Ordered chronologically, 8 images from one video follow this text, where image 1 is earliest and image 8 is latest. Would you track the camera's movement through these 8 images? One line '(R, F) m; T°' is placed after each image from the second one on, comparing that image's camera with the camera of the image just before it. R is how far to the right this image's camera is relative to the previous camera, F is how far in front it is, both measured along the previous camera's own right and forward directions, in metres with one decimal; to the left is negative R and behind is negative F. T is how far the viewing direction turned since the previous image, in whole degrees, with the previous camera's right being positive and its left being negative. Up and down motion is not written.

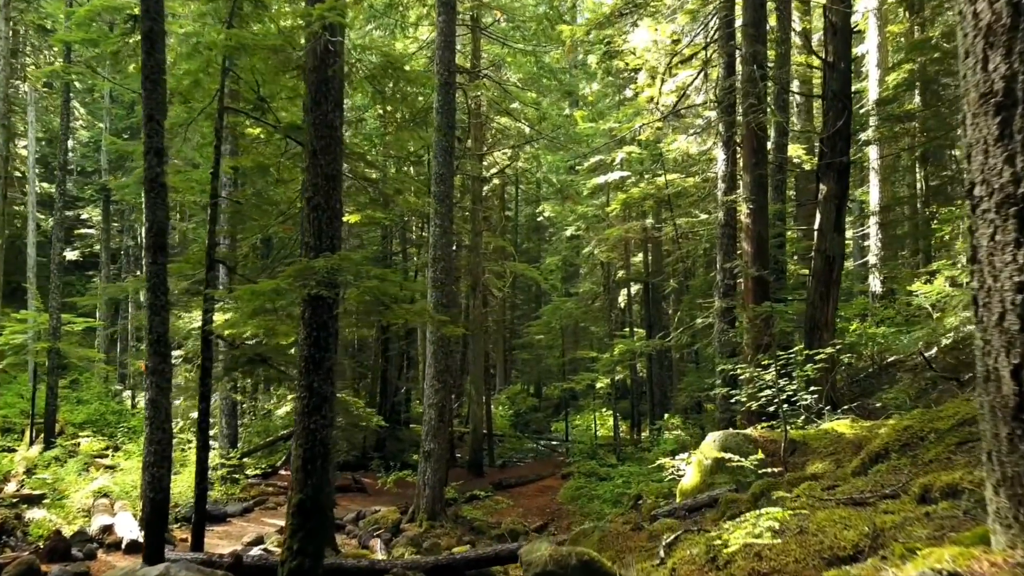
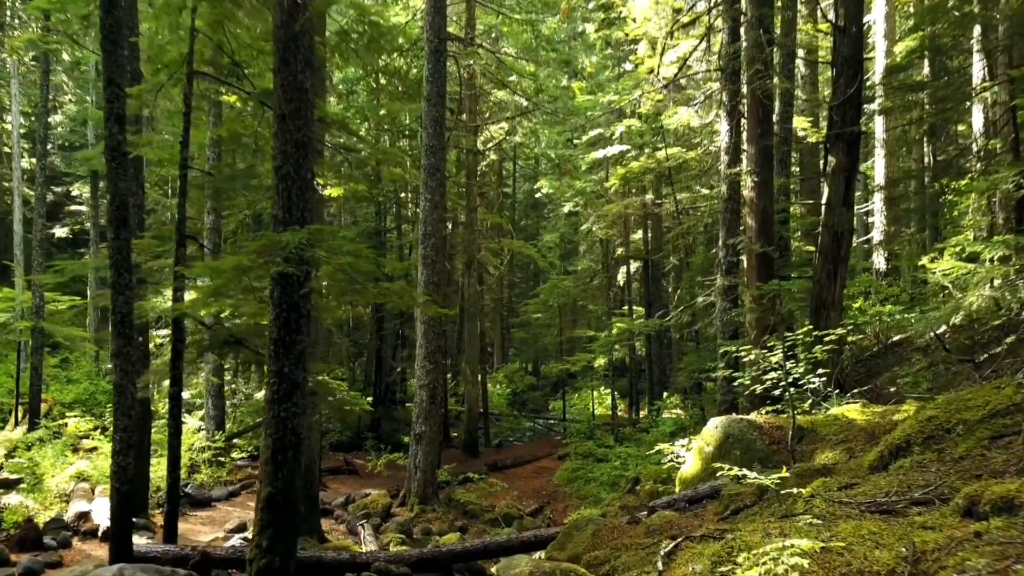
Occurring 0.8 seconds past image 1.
(+0.1, +0.5) m; 0°
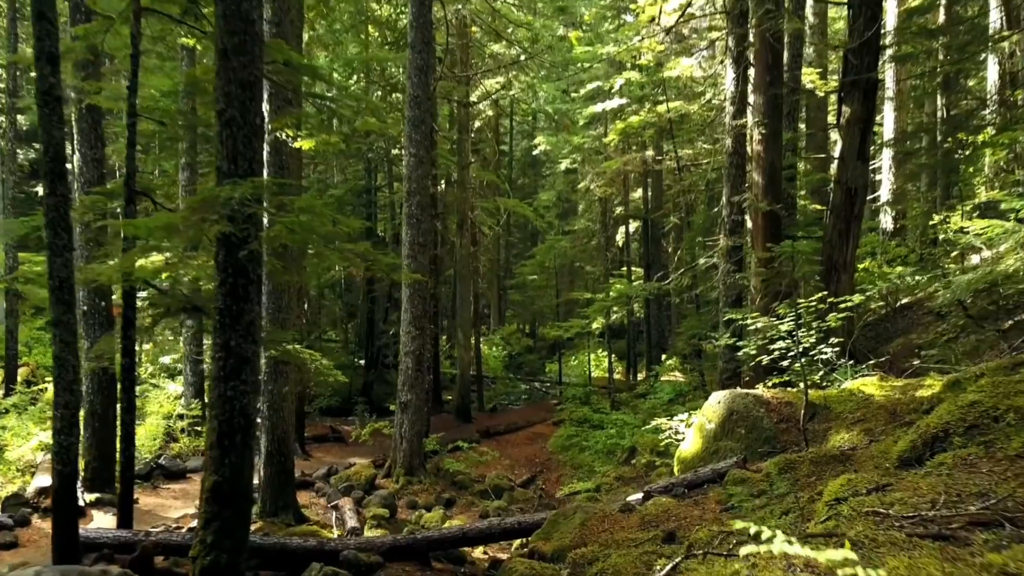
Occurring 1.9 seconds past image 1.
(+0.1, +0.7) m; 0°
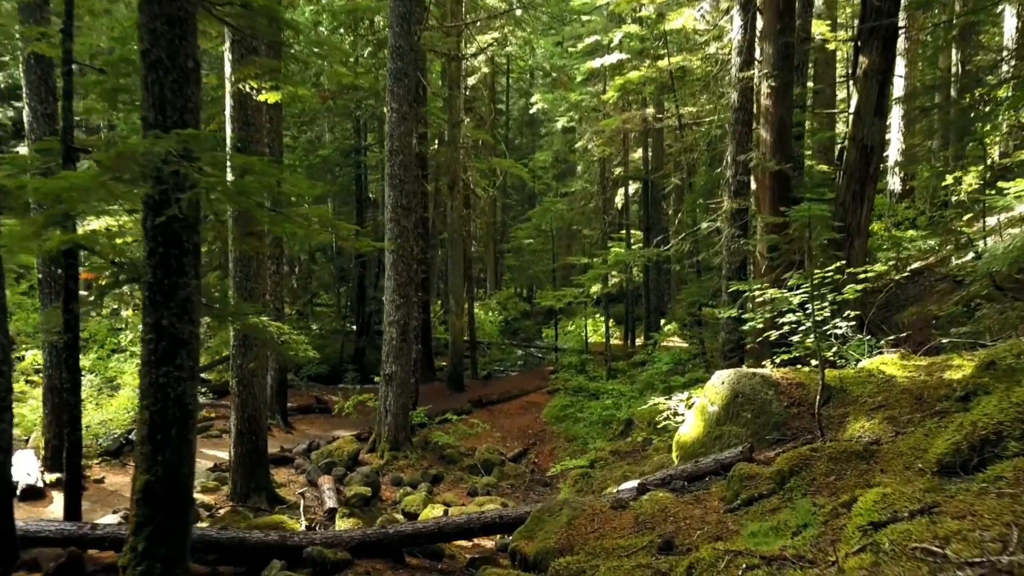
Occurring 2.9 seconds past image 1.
(+0.1, +0.7) m; 0°
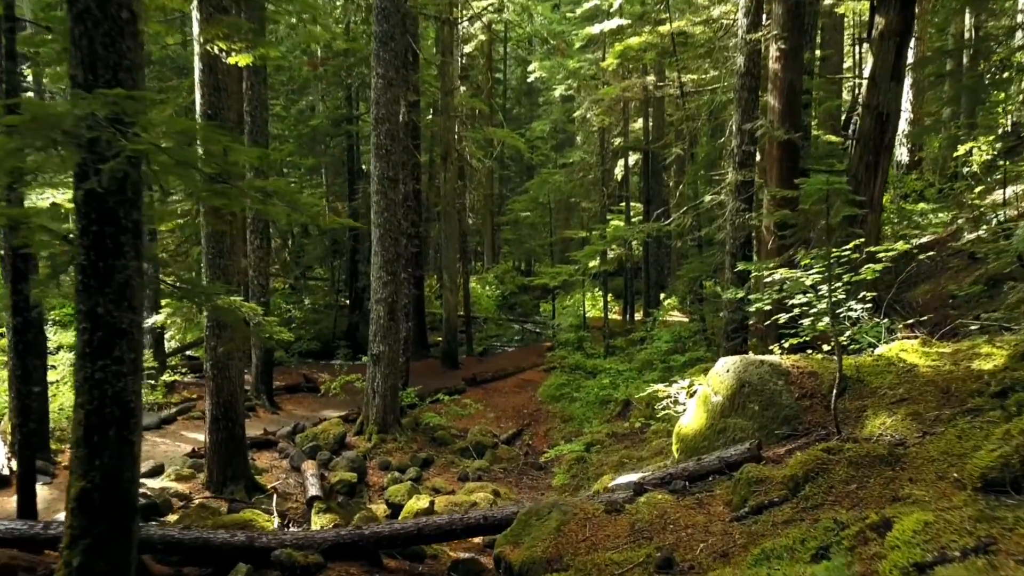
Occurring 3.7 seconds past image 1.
(+0.1, +0.5) m; 0°
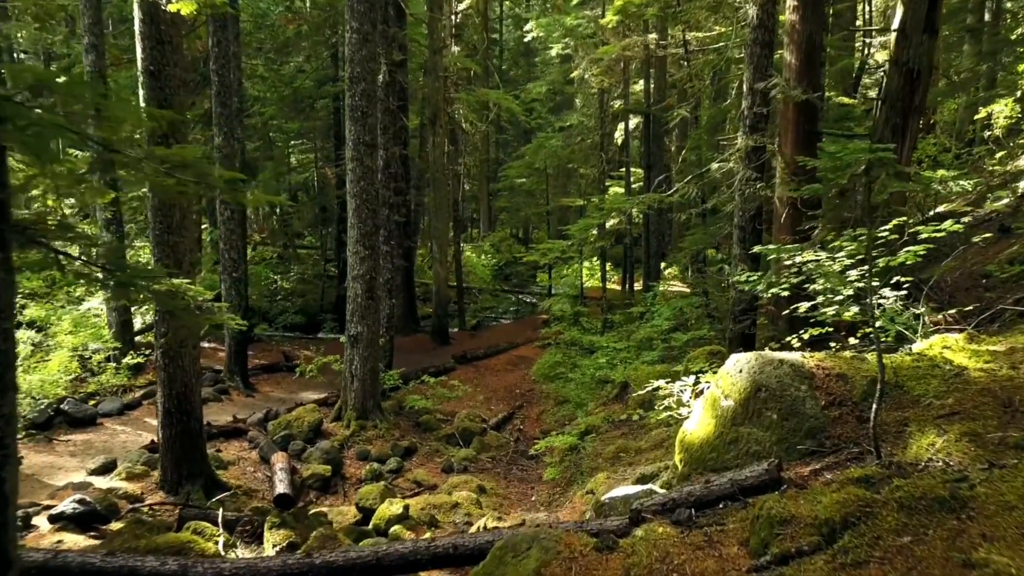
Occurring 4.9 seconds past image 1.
(+0.1, +0.8) m; 0°
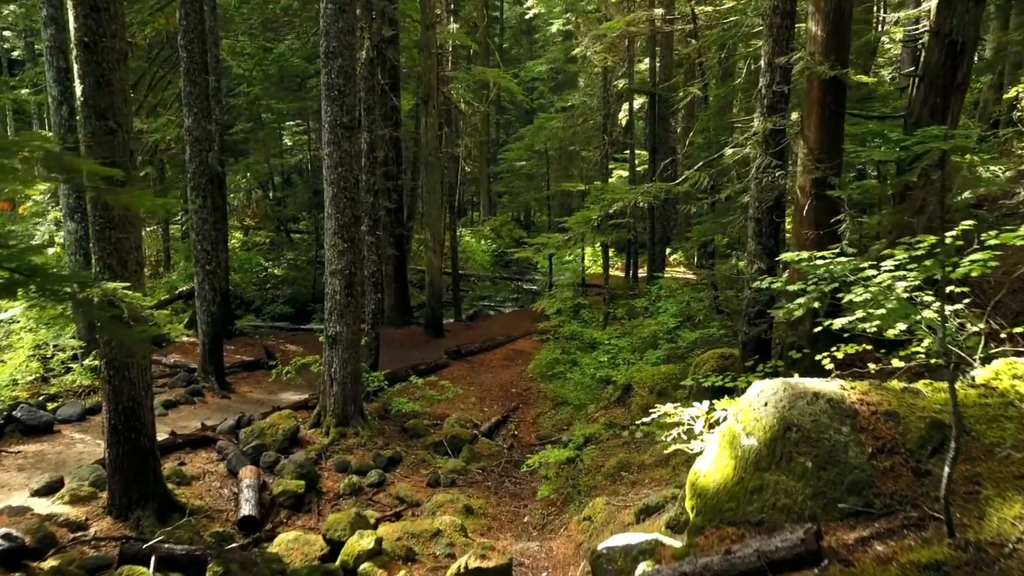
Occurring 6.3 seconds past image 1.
(+0.1, +0.8) m; 0°
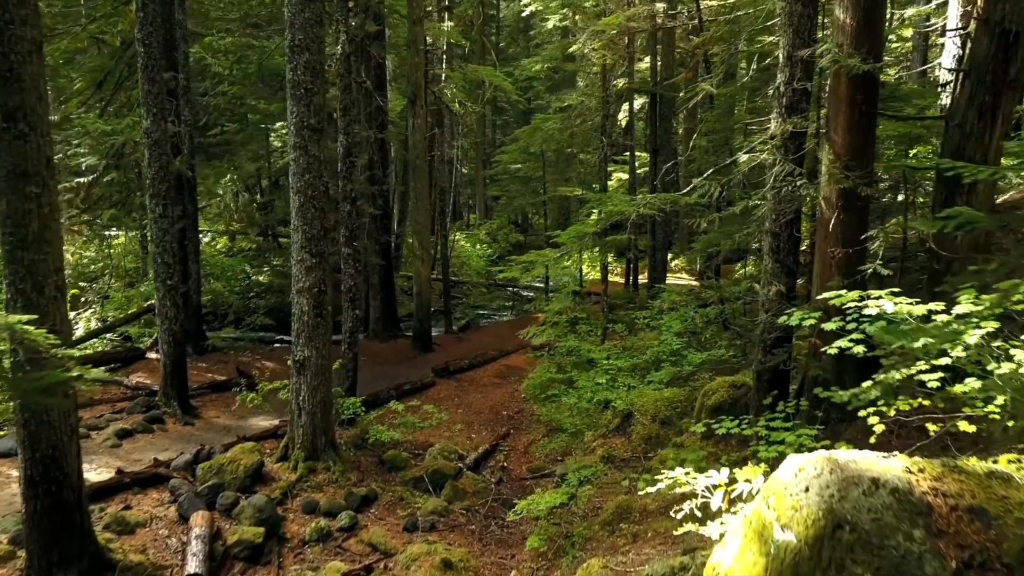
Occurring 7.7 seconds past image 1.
(+0.1, +0.9) m; 0°
